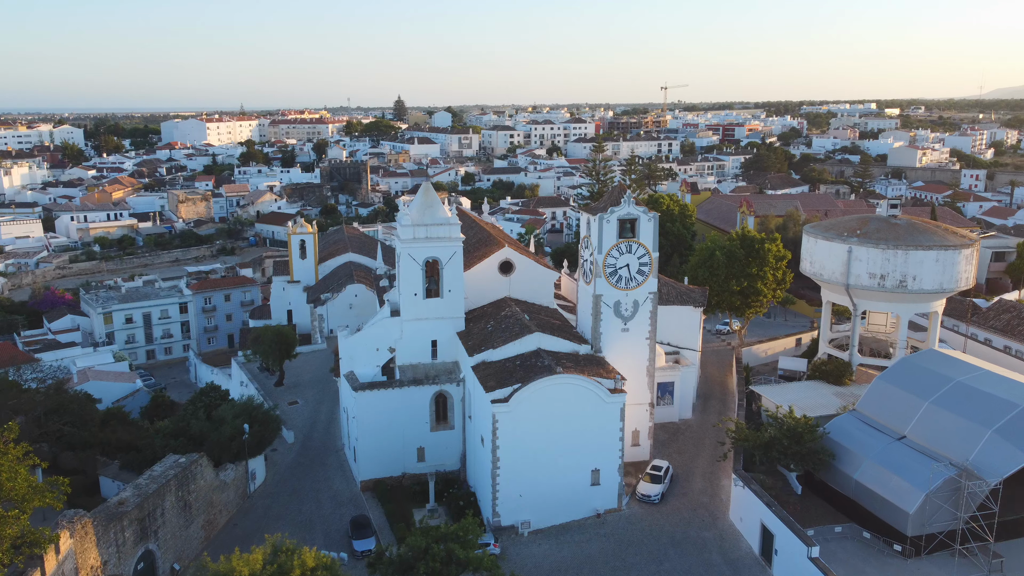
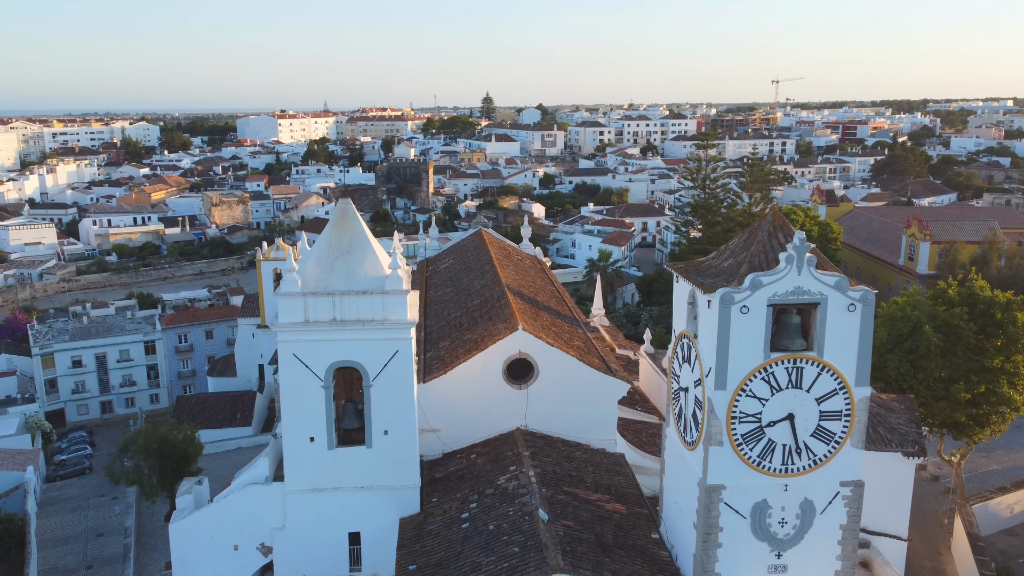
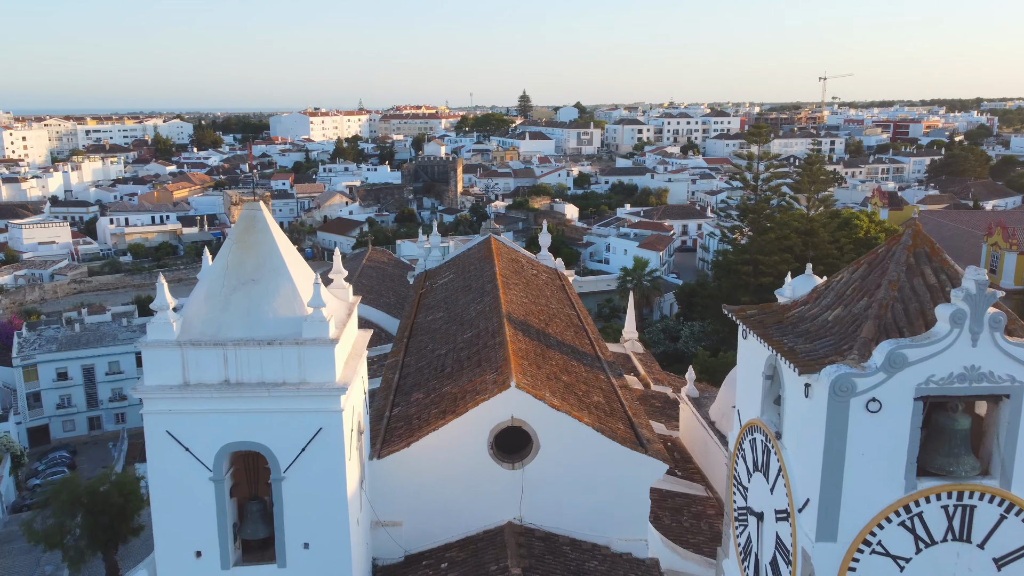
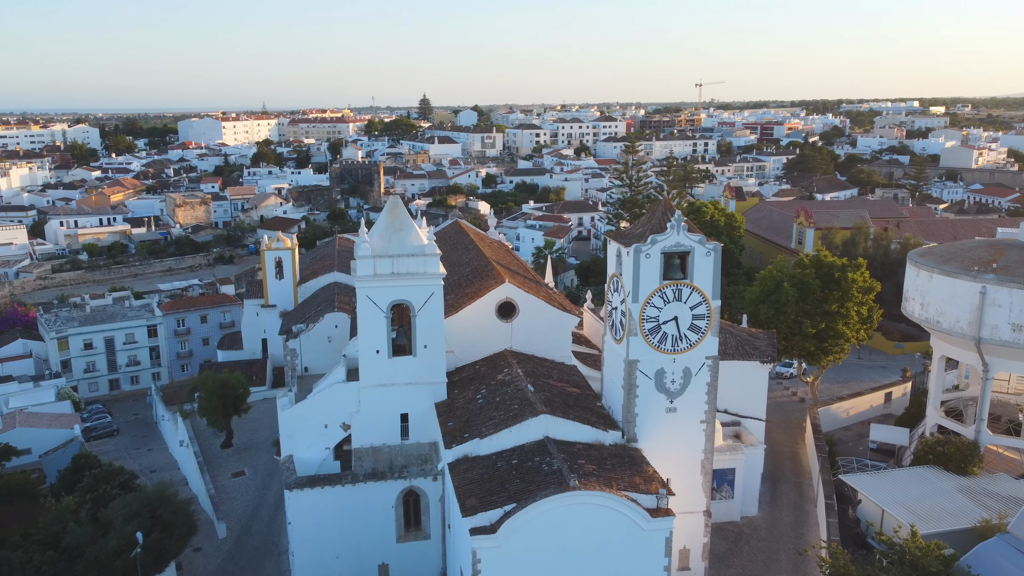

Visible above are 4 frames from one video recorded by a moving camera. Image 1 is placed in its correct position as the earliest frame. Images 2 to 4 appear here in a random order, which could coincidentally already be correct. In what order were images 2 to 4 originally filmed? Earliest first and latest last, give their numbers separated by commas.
4, 2, 3
